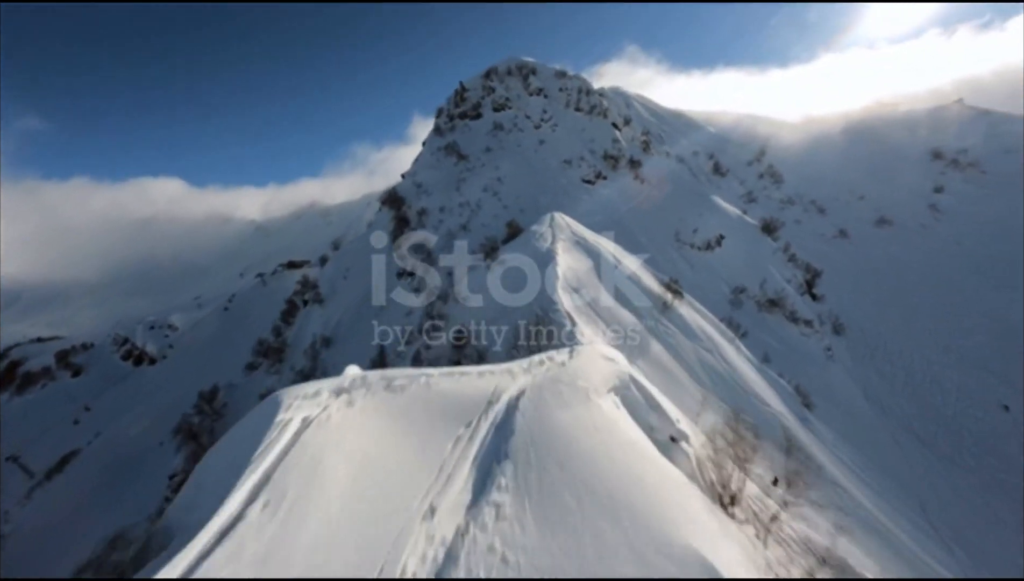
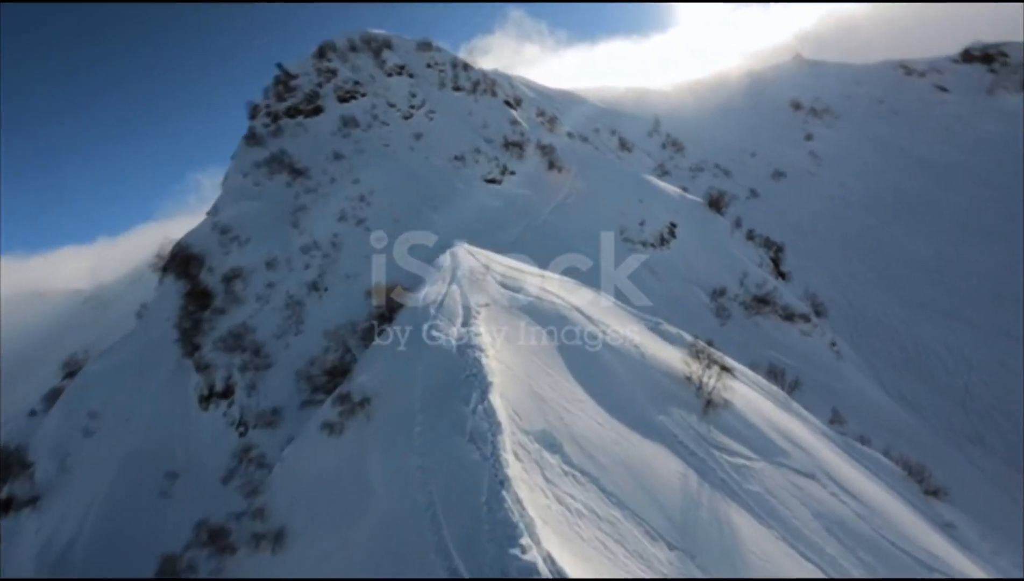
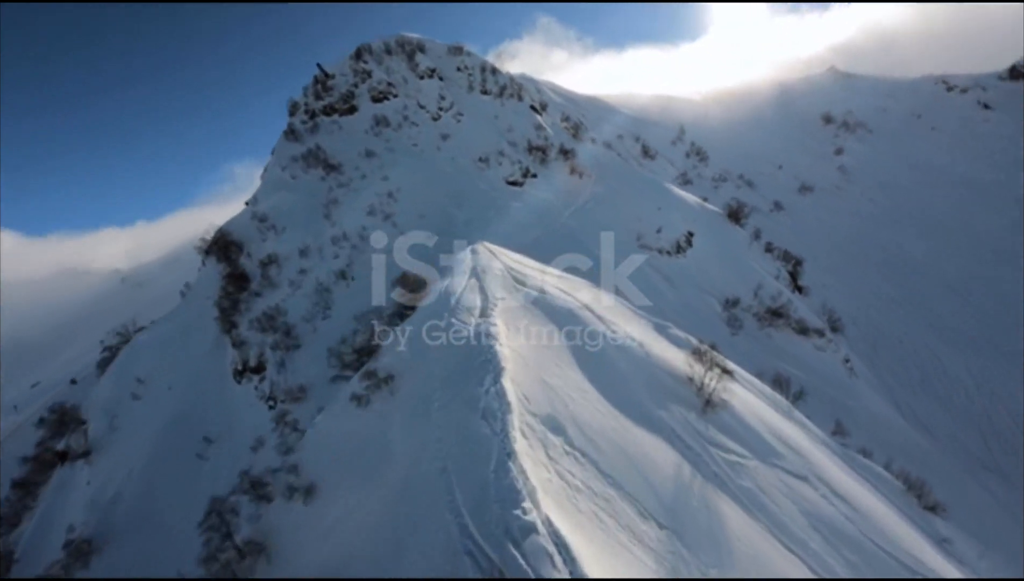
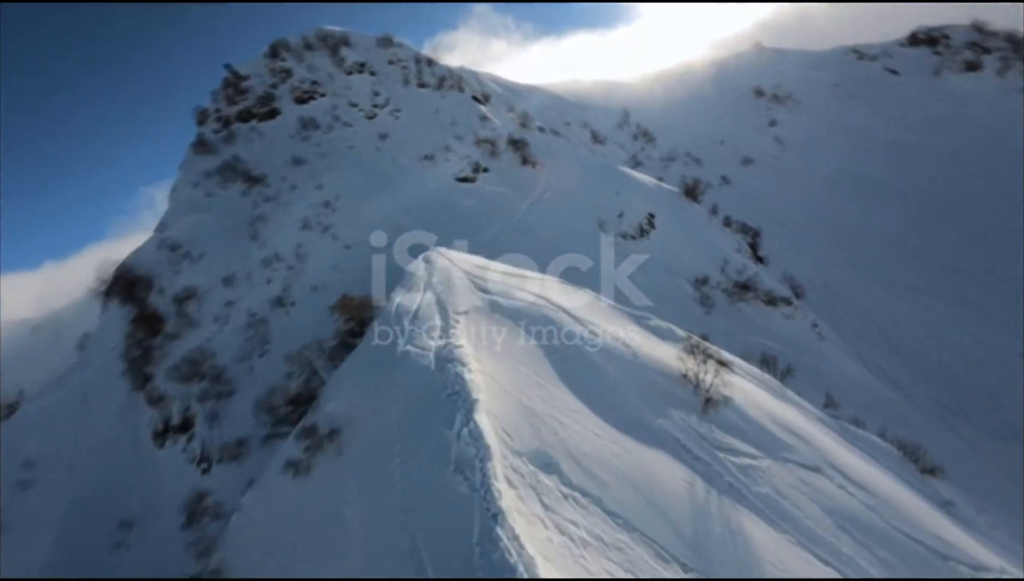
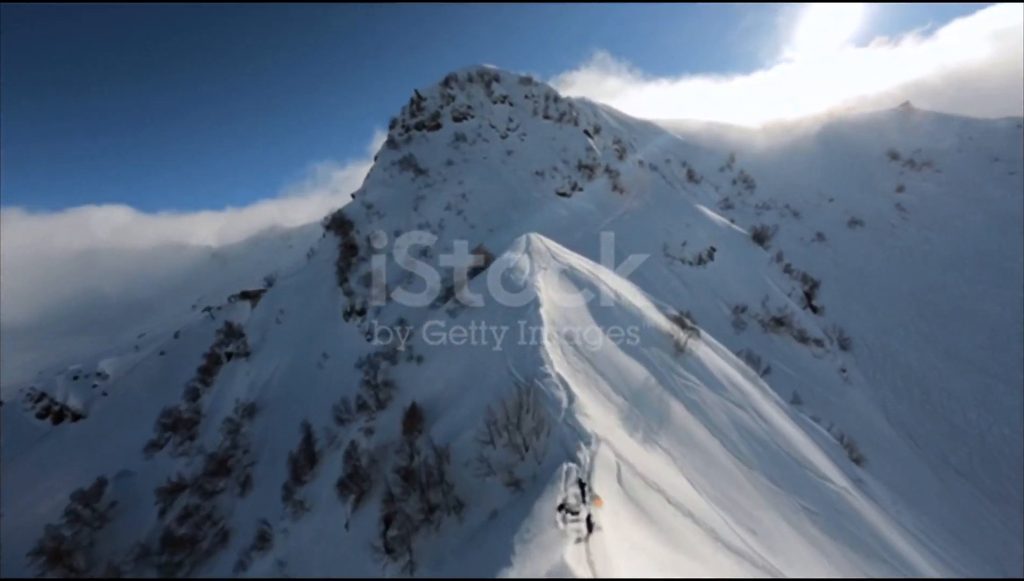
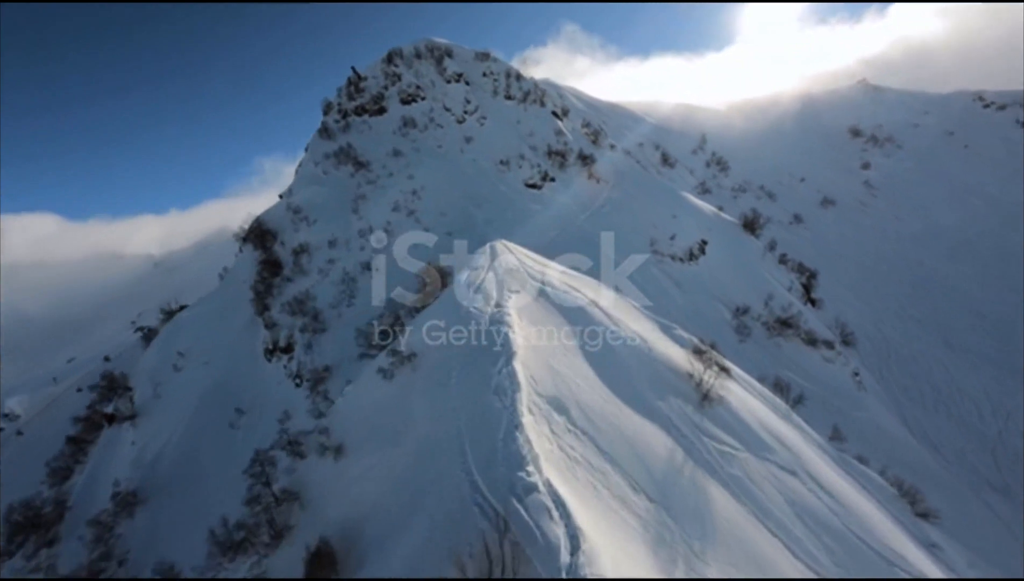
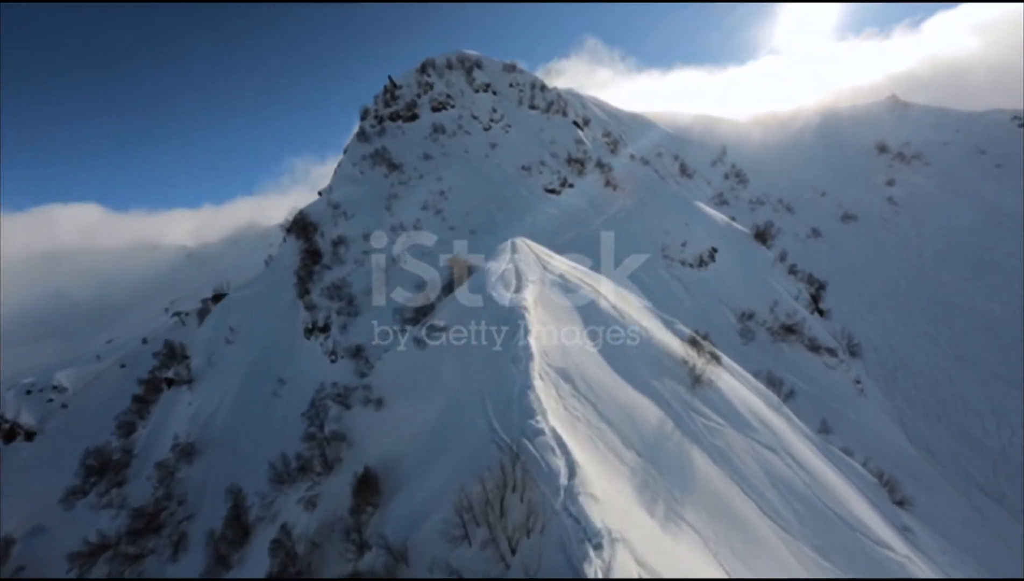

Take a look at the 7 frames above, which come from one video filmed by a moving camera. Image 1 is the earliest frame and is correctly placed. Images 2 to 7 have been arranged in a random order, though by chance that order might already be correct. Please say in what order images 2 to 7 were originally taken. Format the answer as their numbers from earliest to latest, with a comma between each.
5, 7, 6, 3, 2, 4
